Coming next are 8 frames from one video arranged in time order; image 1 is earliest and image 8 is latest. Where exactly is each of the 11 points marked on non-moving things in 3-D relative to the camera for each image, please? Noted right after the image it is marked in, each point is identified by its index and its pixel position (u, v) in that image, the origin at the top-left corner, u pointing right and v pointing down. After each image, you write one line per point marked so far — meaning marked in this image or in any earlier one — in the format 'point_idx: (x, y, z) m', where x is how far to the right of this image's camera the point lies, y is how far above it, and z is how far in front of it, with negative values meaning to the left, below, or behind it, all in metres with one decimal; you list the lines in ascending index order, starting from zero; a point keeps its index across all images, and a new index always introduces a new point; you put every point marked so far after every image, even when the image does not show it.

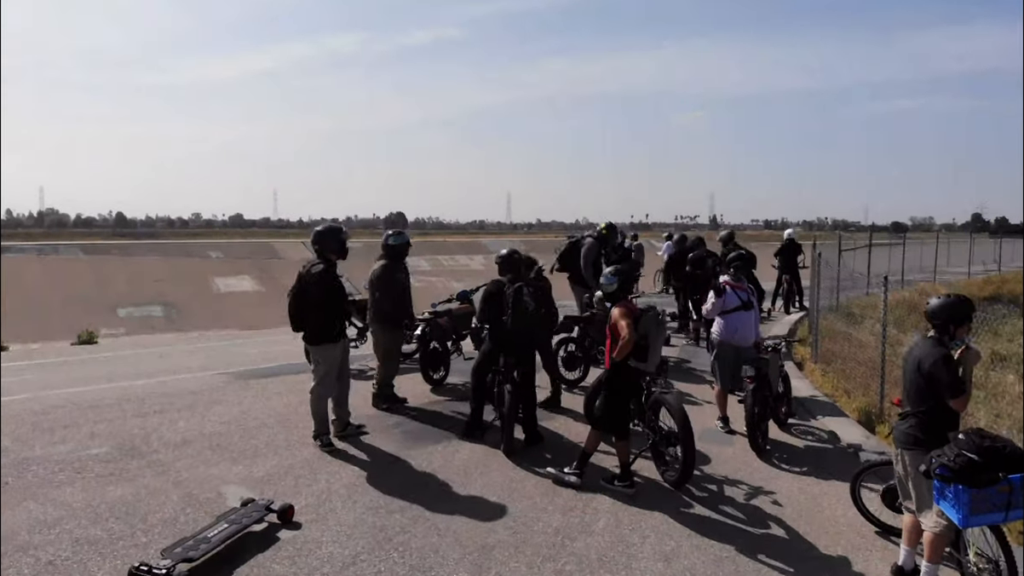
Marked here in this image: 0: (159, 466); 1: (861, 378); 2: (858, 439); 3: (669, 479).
0: (-2.3, -1.2, +5.6) m
1: (+4.0, -1.1, +9.7) m
2: (+3.0, -1.3, +7.4) m
3: (+1.1, -1.3, +5.7) m
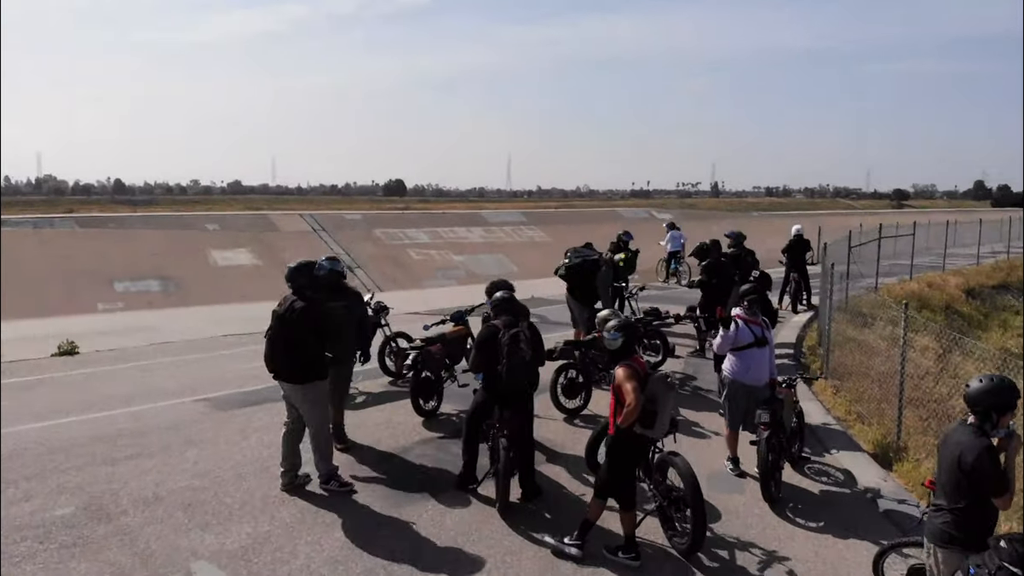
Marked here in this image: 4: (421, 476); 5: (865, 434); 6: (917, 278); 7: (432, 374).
0: (-2.4, -1.5, +5.2) m
1: (+4.0, -1.2, +9.3) m
2: (+3.0, -1.6, +7.0) m
3: (+1.0, -1.6, +5.3) m
4: (-0.7, -1.4, +6.4) m
5: (+3.4, -1.4, +8.1) m
6: (+9.5, +0.2, +19.7) m
7: (-0.7, -0.8, +7.6) m
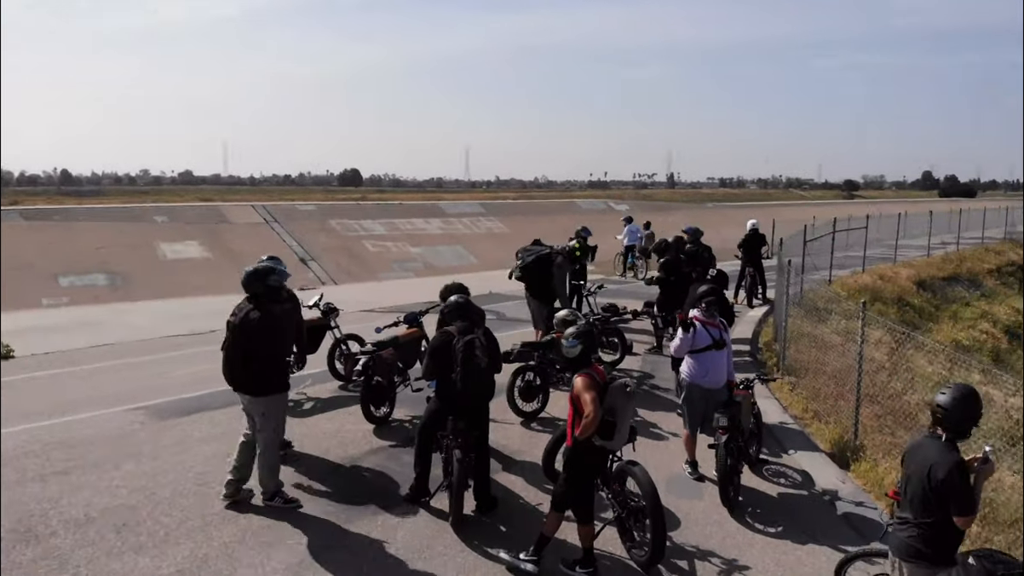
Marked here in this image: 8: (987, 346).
0: (-2.6, -1.6, +4.9) m
1: (+3.5, -1.2, +9.3) m
2: (+2.6, -1.6, +6.9) m
3: (+0.8, -1.7, +5.2) m
4: (-1.0, -1.4, +6.1) m
5: (+3.0, -1.4, +8.1) m
6: (+8.5, +0.4, +20.0) m
7: (-1.1, -0.8, +7.3) m
8: (+9.3, -1.1, +16.6) m
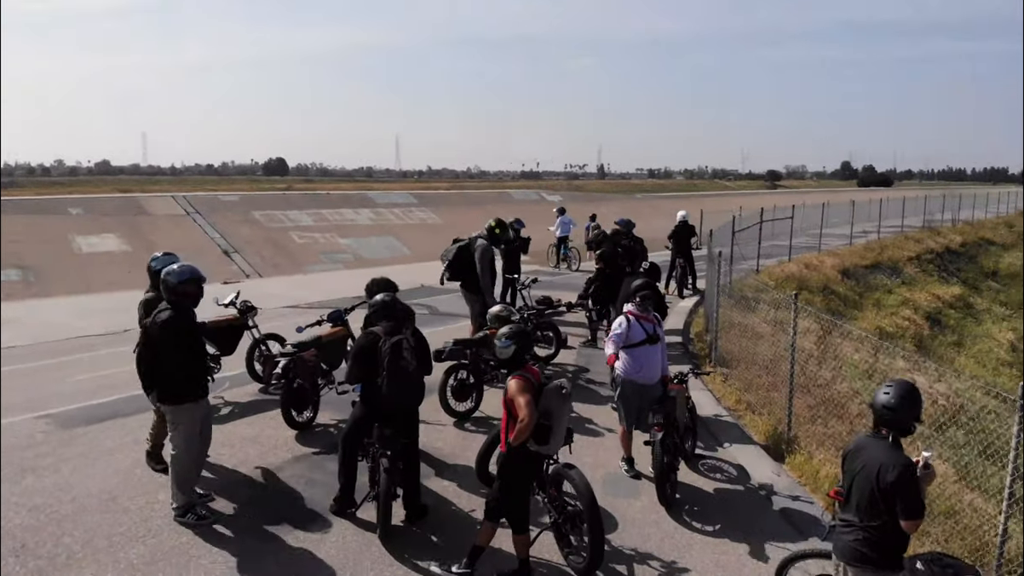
0: (-3.0, -1.6, +4.4) m
1: (+2.8, -1.1, +9.3) m
2: (+2.1, -1.5, +6.8) m
3: (+0.4, -1.6, +5.0) m
4: (-1.5, -1.4, +5.8) m
5: (+2.3, -1.3, +8.0) m
6: (+6.8, +0.7, +20.3) m
7: (-1.7, -0.8, +6.9) m
8: (+8.0, -0.9, +17.0) m
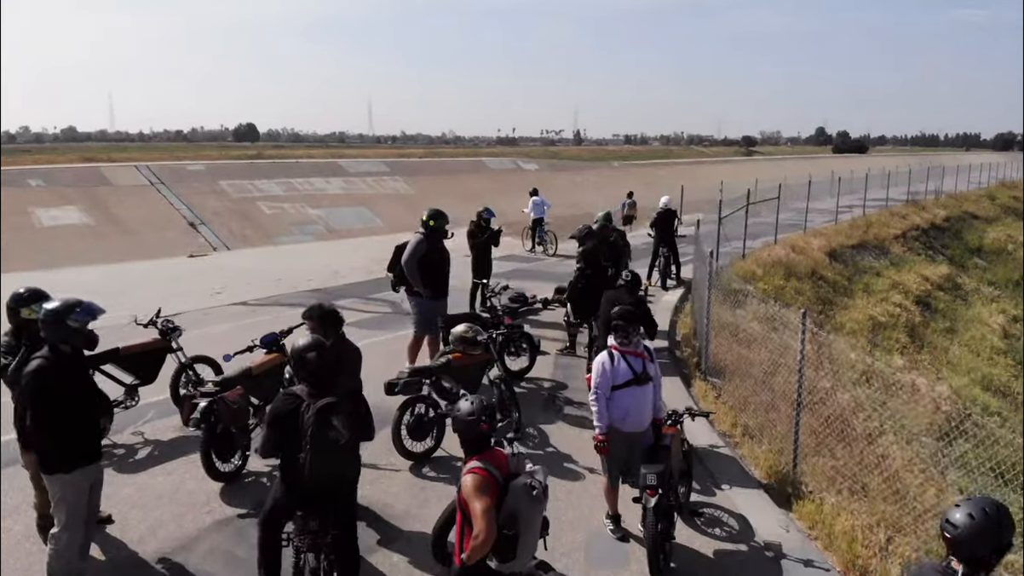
0: (-3.2, -1.9, +3.3) m
1: (+2.5, -1.2, +8.4) m
2: (+1.8, -1.7, +5.9) m
3: (+0.2, -1.9, +4.0) m
4: (-1.7, -1.7, +4.7) m
5: (+2.1, -1.4, +7.1) m
6: (+6.2, +1.1, +19.4) m
7: (-1.9, -1.0, +5.8) m
8: (+7.5, -0.6, +16.2) m
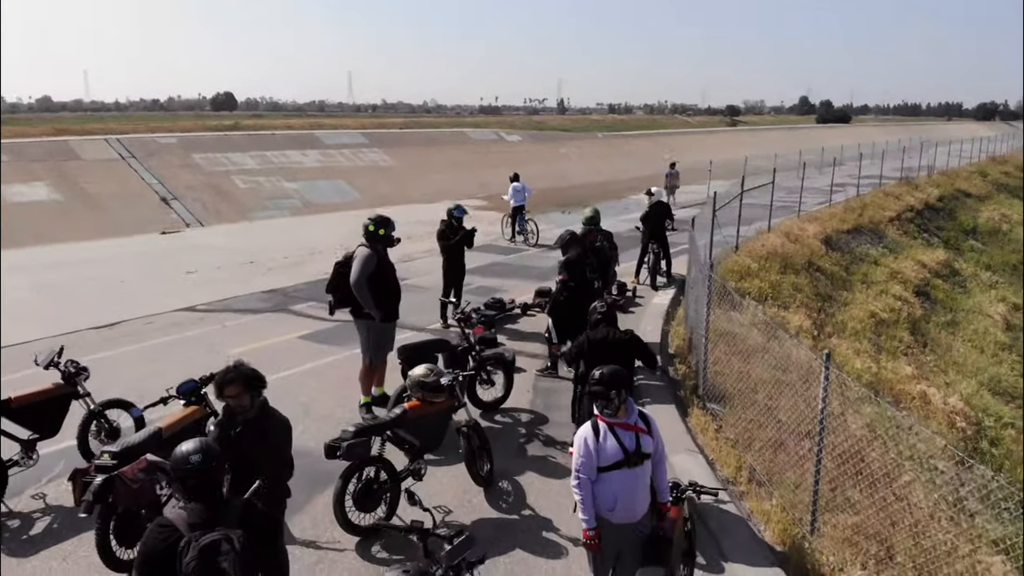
0: (-3.3, -2.3, +2.3) m
1: (+2.2, -1.3, +7.4) m
2: (+1.7, -2.0, +4.9) m
3: (0.0, -2.2, +3.0) m
4: (-1.9, -2.0, +3.7) m
5: (+1.8, -1.6, +6.1) m
6: (+5.7, +1.3, +18.4) m
7: (-2.1, -1.2, +4.8) m
8: (+7.1, -0.5, +15.3) m
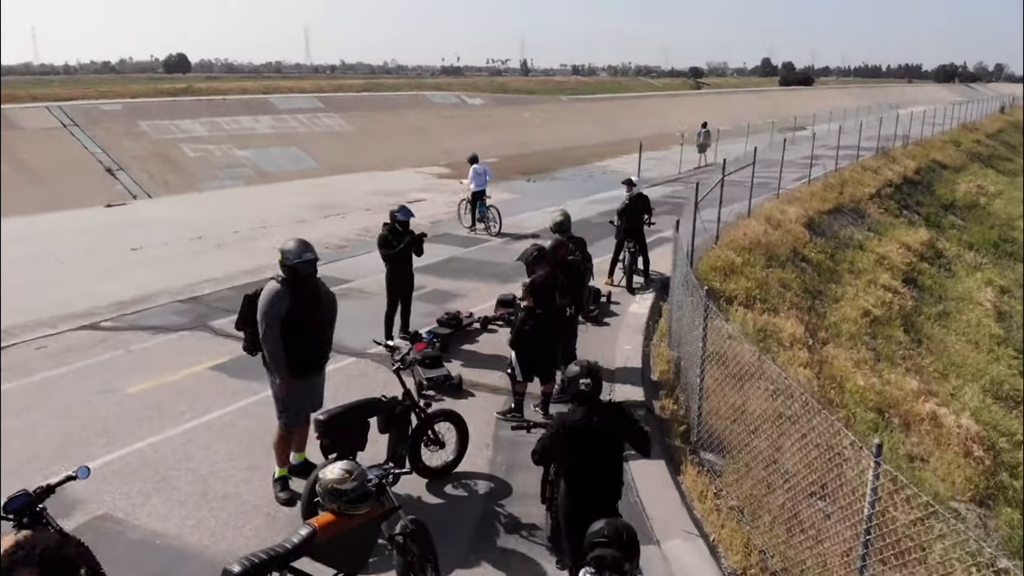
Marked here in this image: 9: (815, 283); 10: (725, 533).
0: (-3.4, -2.8, +0.8) m
1: (+1.9, -1.6, +6.0) m
2: (+1.4, -2.3, +3.6) m
3: (-0.1, -2.7, +1.6) m
4: (-2.0, -2.4, +2.2) m
5: (+1.6, -2.0, +4.8) m
6: (+4.9, +1.5, +17.1) m
7: (-2.3, -1.6, +3.3) m
8: (+6.4, -0.4, +14.1) m
9: (+5.0, +0.1, +13.9) m
10: (+1.4, -1.7, +5.7) m
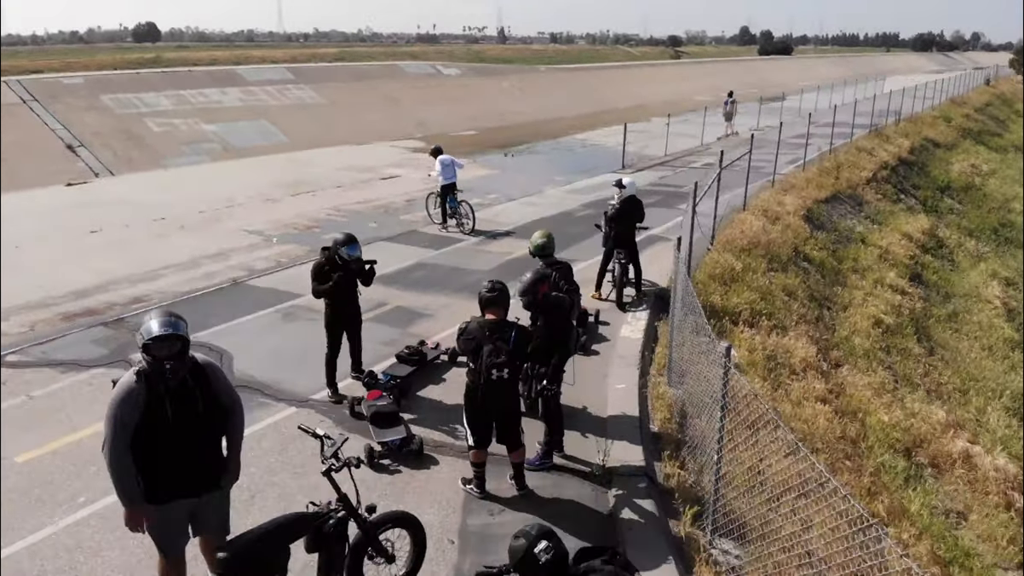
0: (-3.4, -3.4, -0.6) m
1: (+1.7, -2.0, +4.8) m
2: (+1.3, -2.8, +2.4) m
3: (-0.1, -3.2, +0.4) m
4: (-2.1, -3.0, +0.9) m
5: (+1.4, -2.4, +3.5) m
6: (+4.5, +1.6, +15.8) m
7: (-2.4, -2.1, +1.9) m
8: (+6.0, -0.4, +12.9) m
9: (+4.6, 0.0, +12.7) m
10: (+1.3, -2.1, +4.4) m
